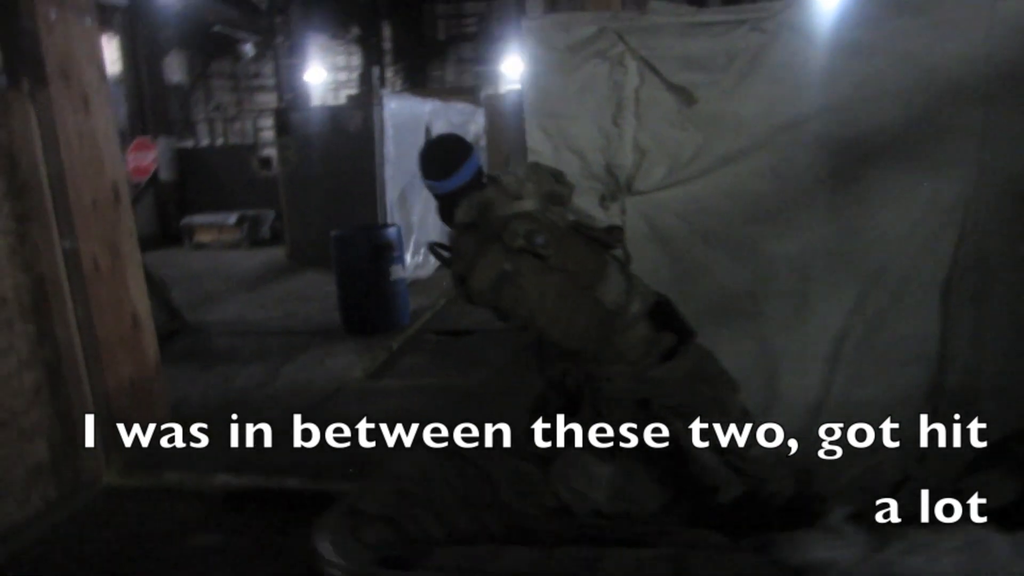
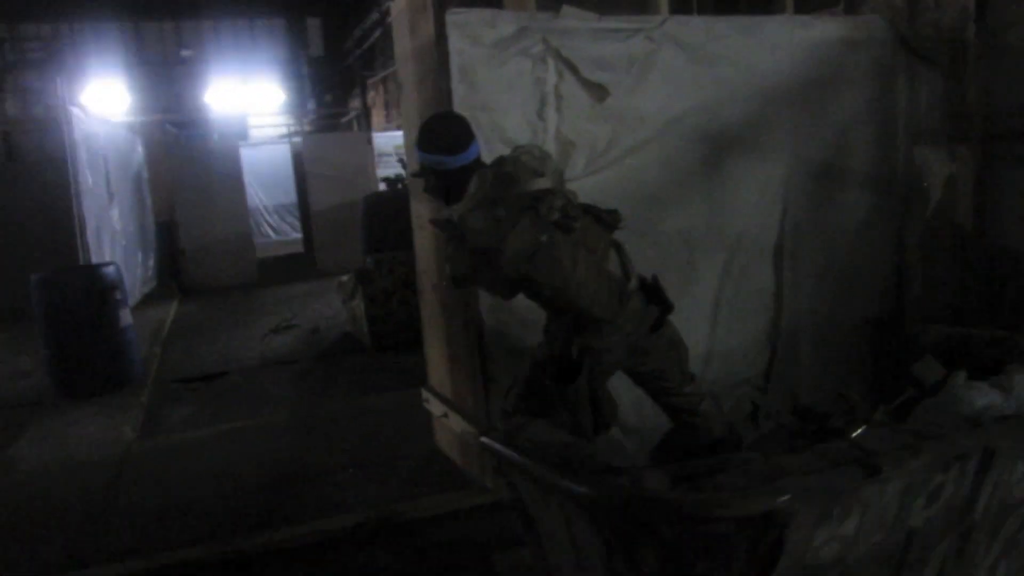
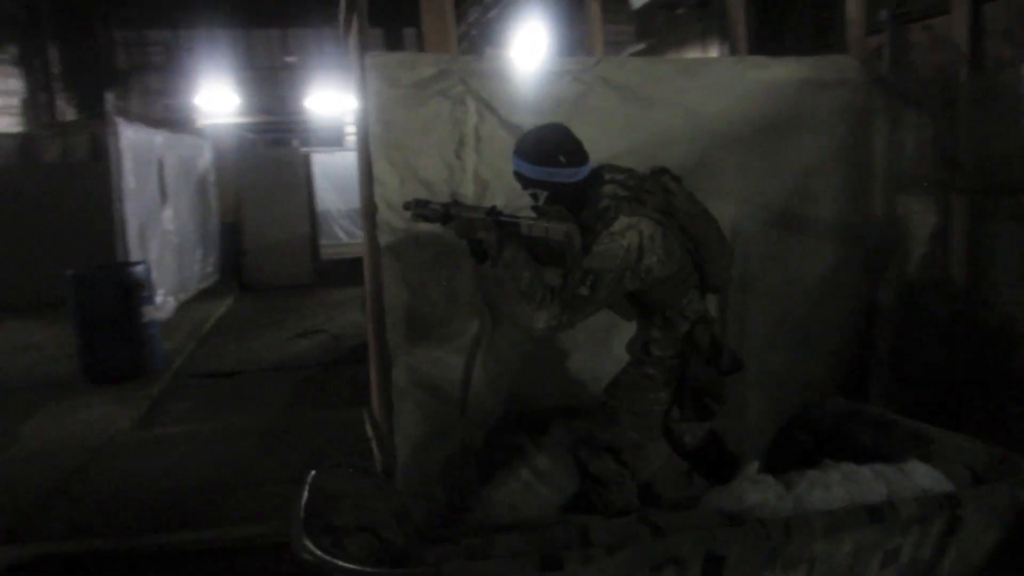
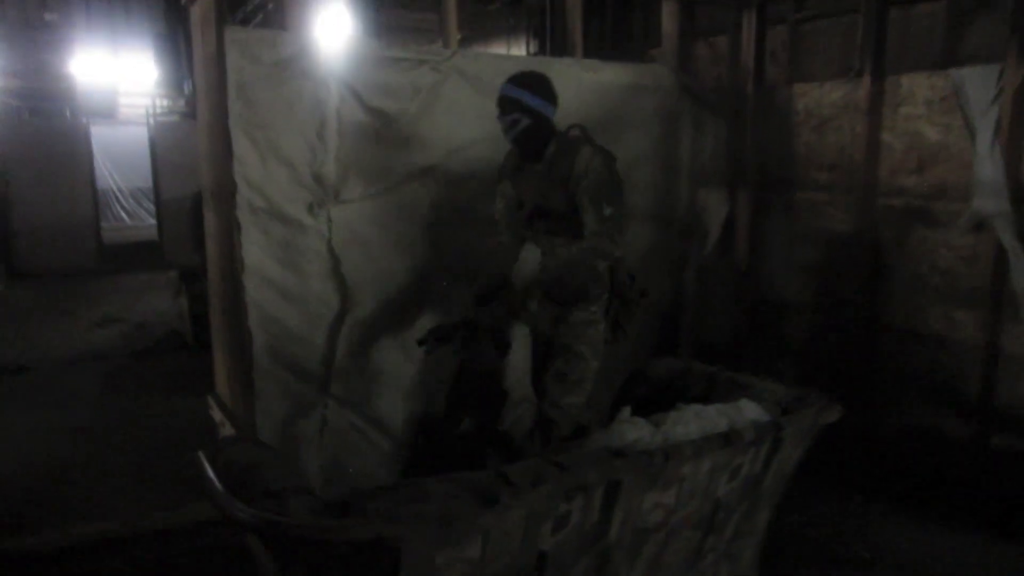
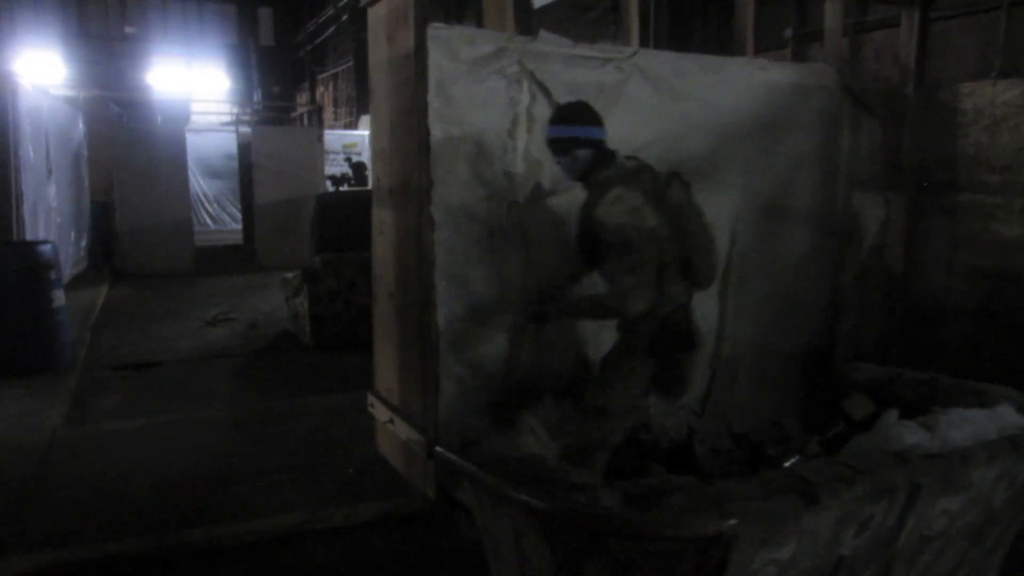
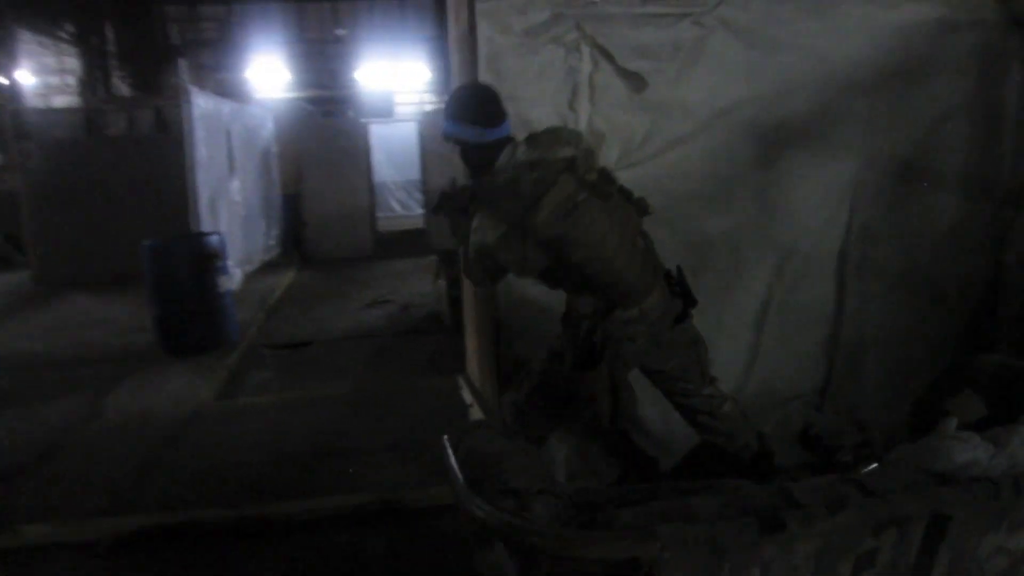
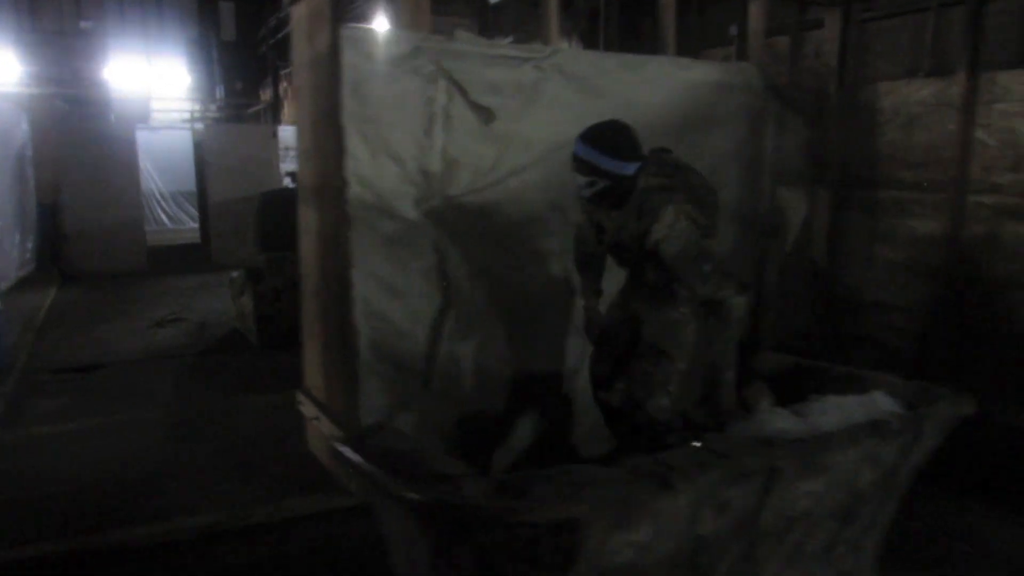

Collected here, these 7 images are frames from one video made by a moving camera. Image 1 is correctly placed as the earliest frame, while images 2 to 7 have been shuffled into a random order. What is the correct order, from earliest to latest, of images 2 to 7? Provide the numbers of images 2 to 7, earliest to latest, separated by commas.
6, 2, 5, 7, 4, 3
